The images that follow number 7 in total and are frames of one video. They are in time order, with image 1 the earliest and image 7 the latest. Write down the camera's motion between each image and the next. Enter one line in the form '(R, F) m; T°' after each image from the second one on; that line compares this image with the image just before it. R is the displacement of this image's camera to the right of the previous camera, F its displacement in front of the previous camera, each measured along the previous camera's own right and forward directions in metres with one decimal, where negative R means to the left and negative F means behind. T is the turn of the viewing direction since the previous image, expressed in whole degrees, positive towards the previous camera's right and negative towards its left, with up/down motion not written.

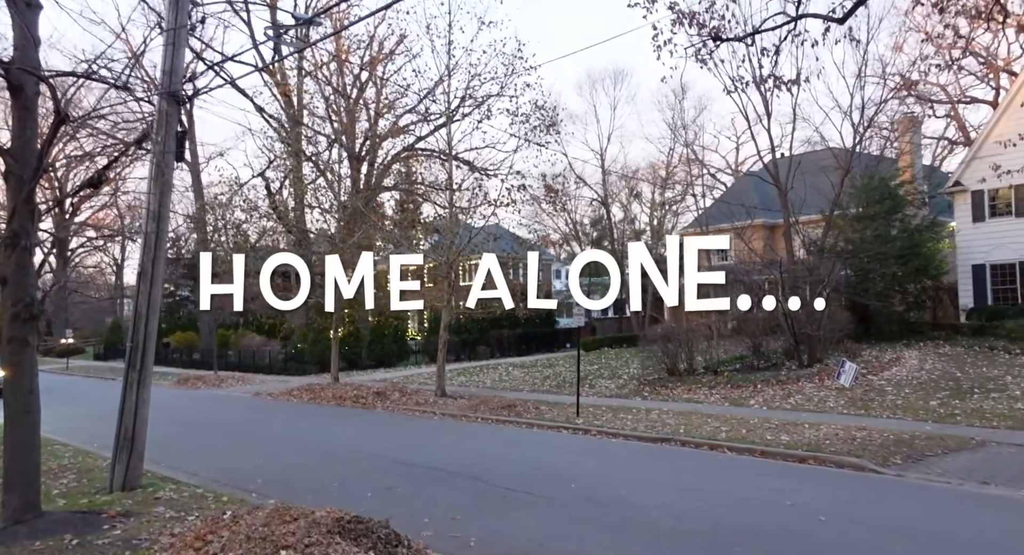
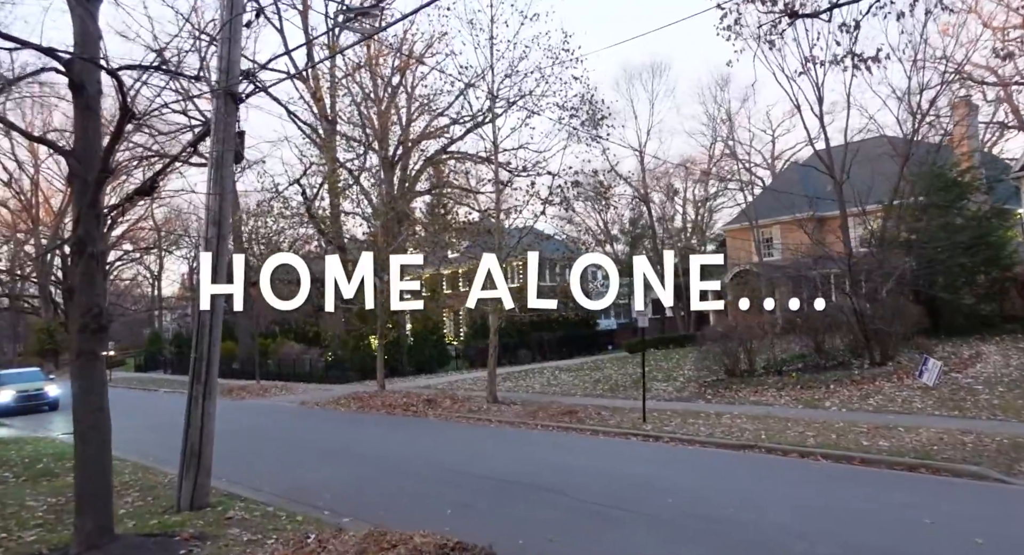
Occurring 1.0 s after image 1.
(-0.6, +0.6) m; -2°
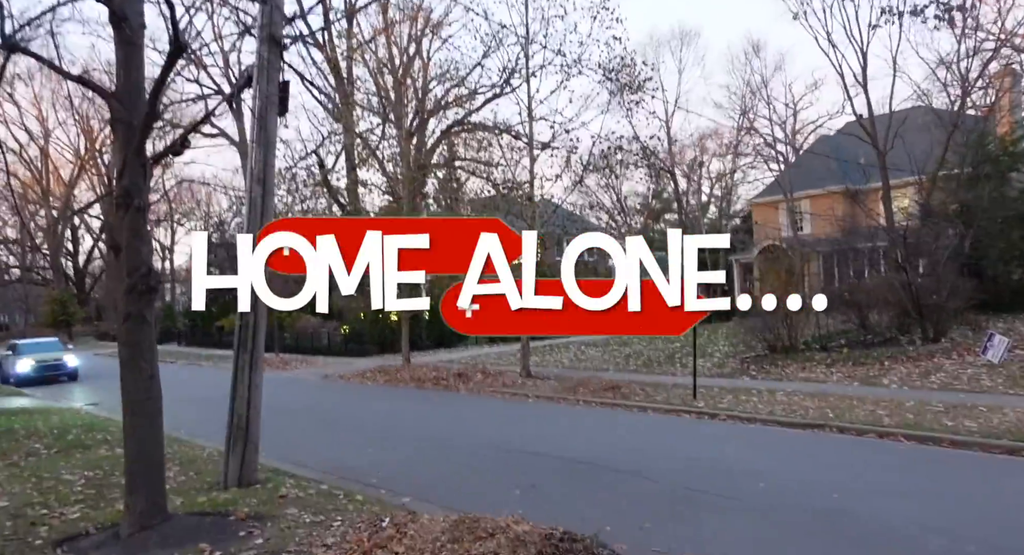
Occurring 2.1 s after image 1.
(-0.7, +0.7) m; -1°
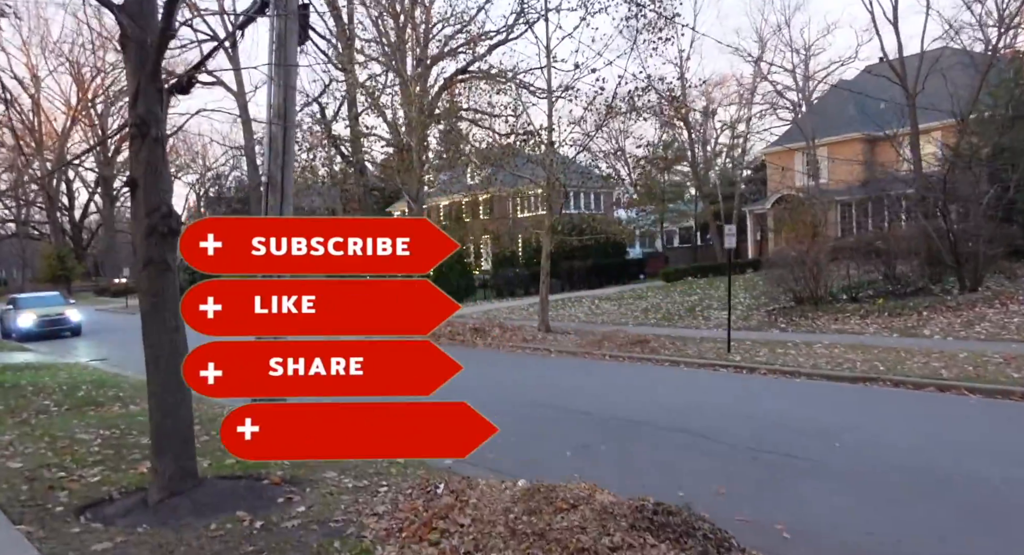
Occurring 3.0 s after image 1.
(-0.5, +0.7) m; 0°
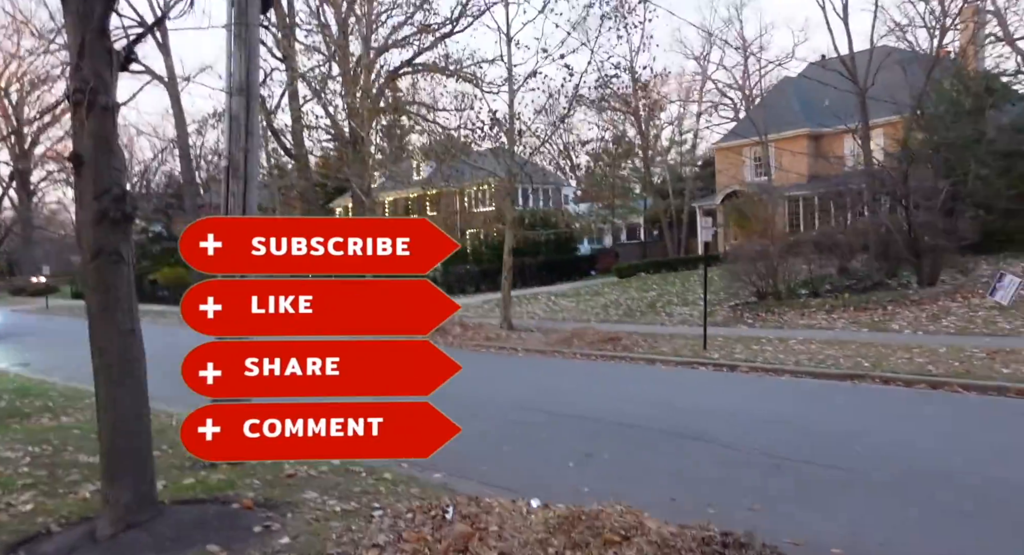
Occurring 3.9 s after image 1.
(-0.5, +0.7) m; +5°
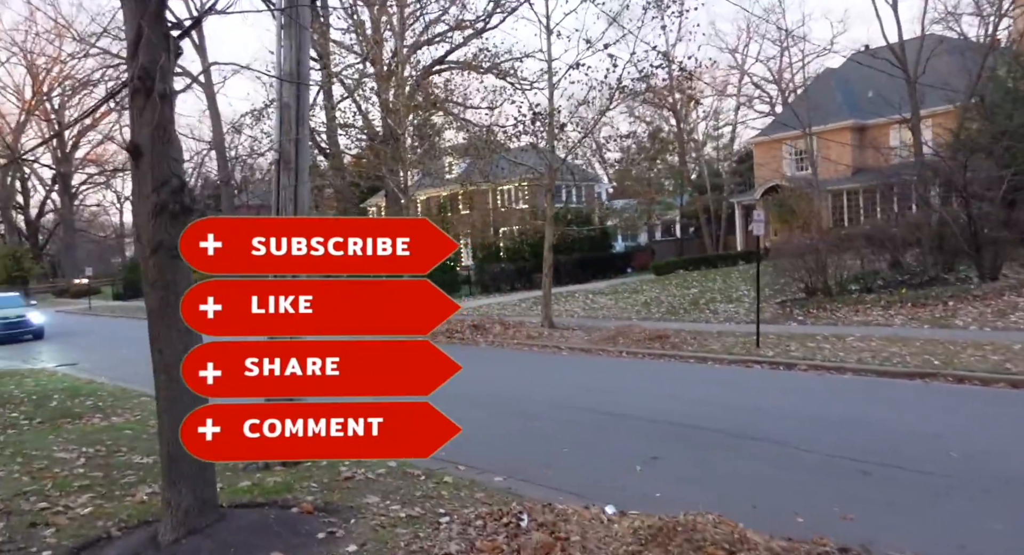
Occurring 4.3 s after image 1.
(-0.3, +0.3) m; -2°
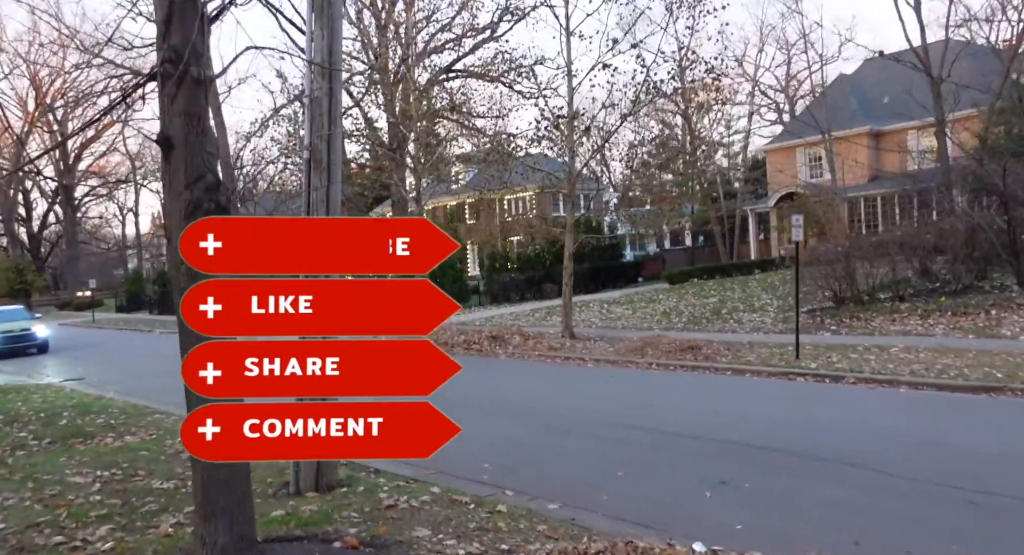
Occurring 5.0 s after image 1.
(-0.4, +0.5) m; 0°
